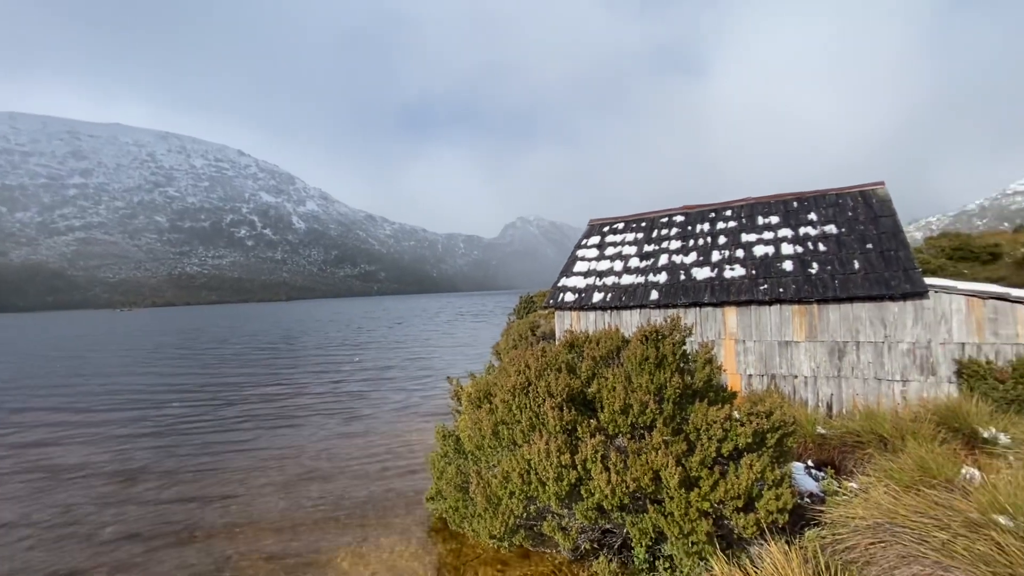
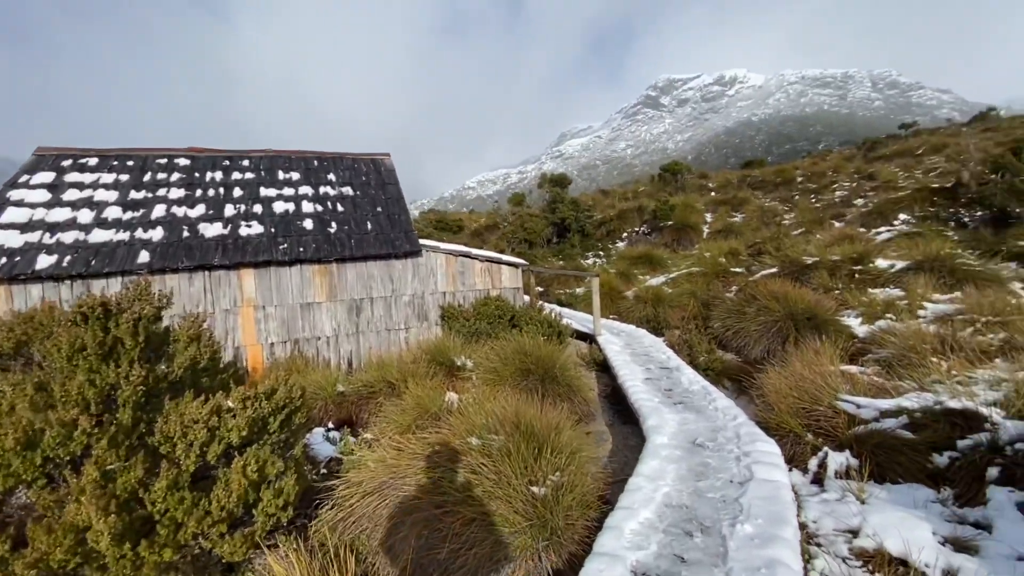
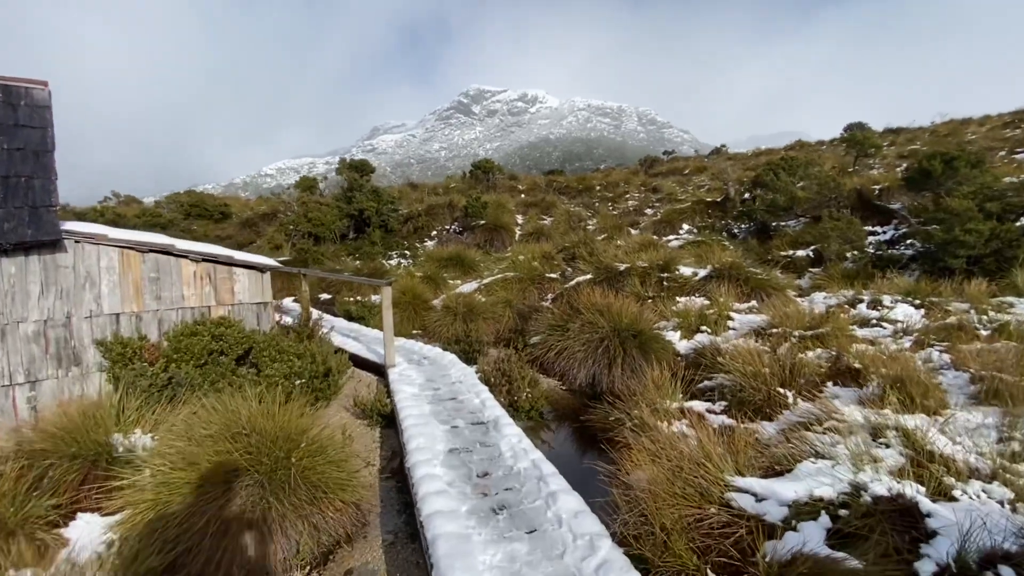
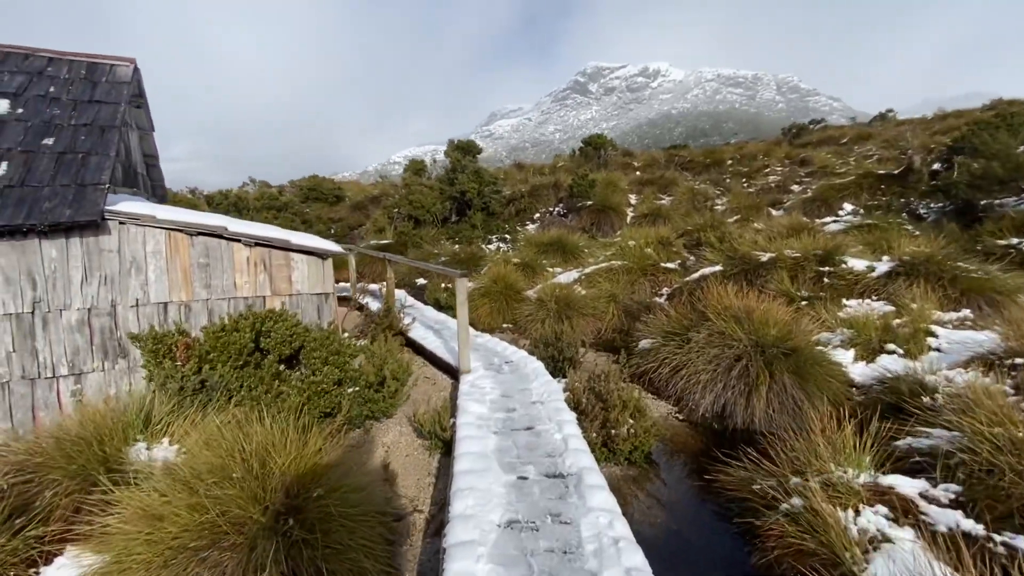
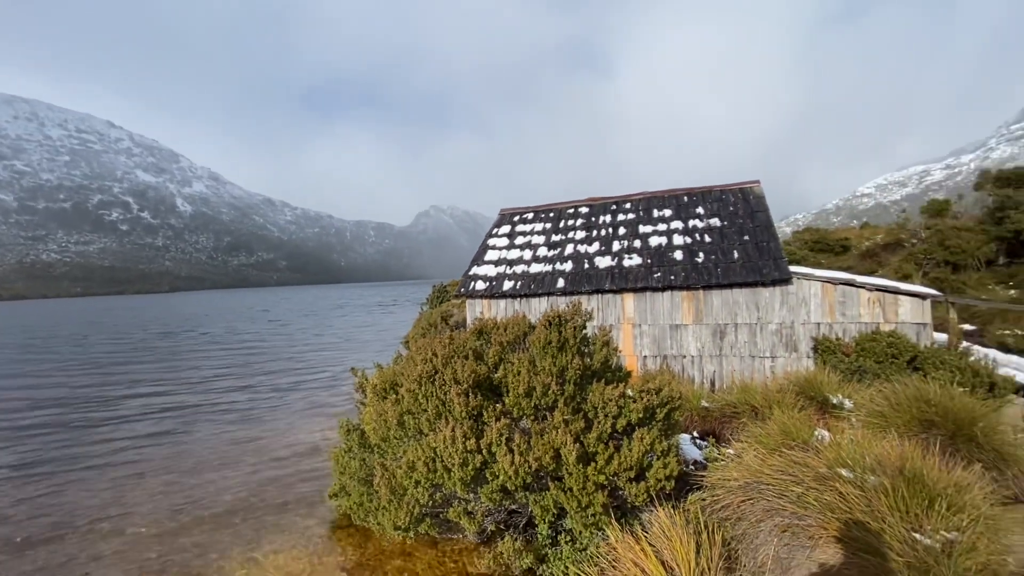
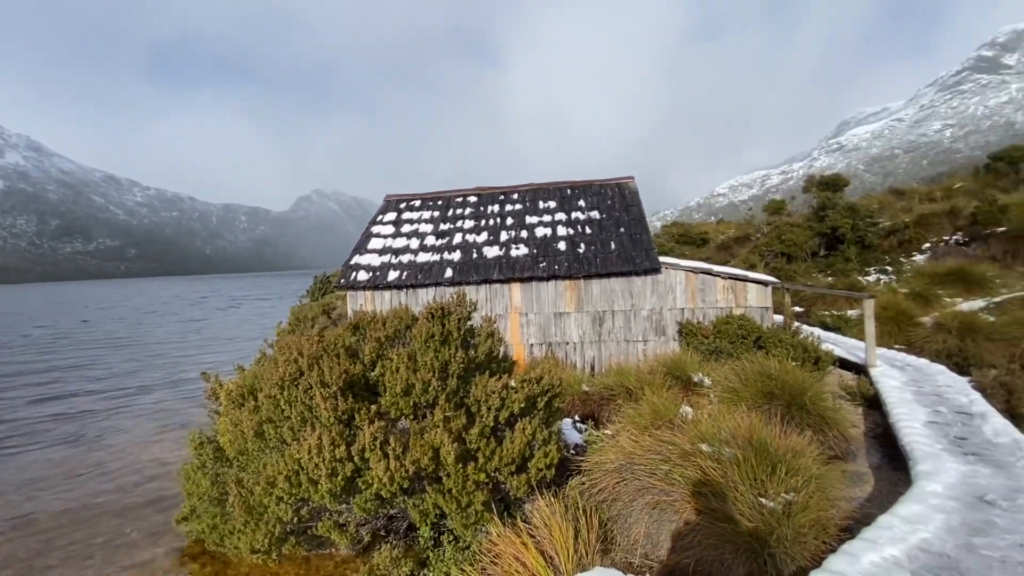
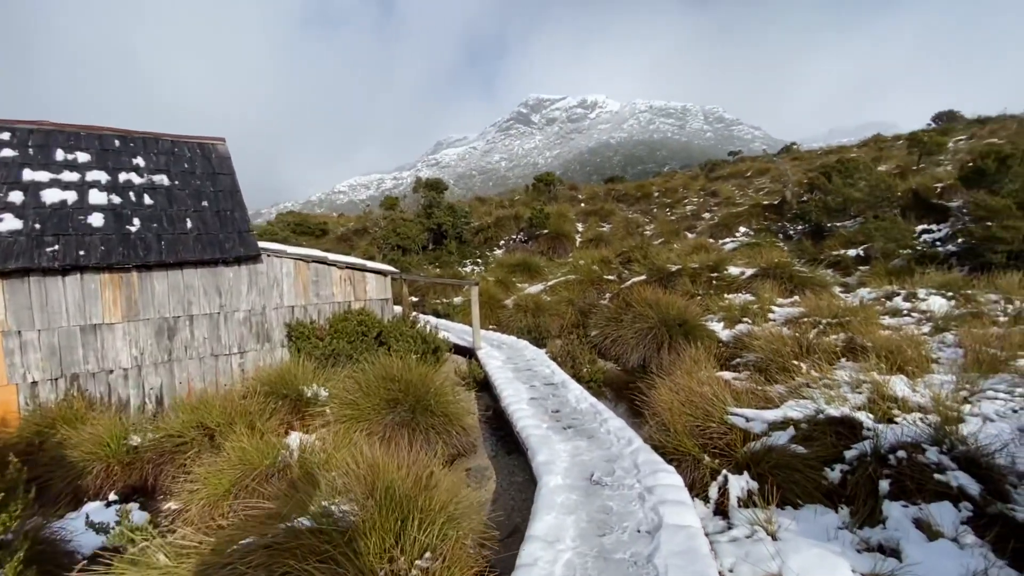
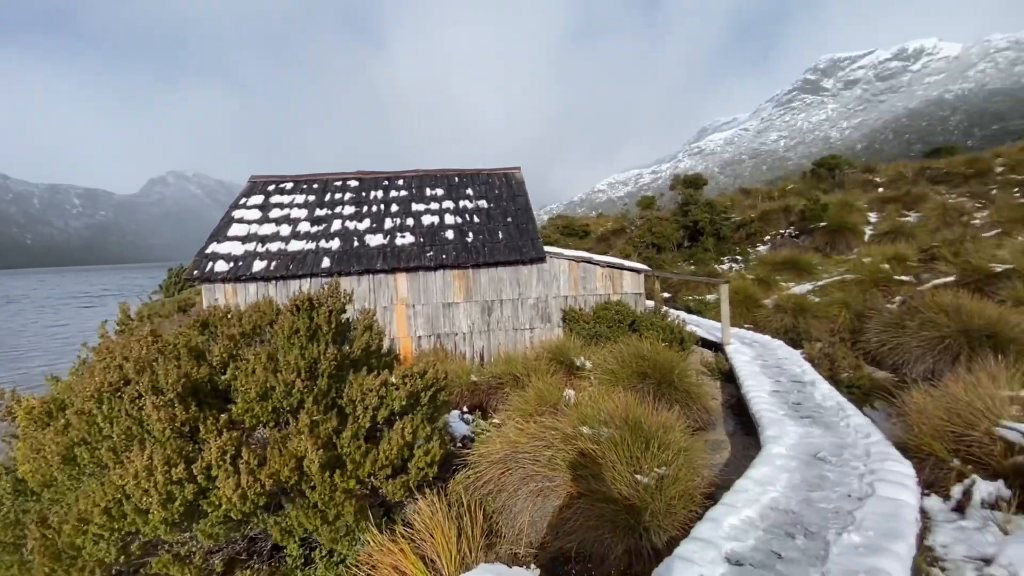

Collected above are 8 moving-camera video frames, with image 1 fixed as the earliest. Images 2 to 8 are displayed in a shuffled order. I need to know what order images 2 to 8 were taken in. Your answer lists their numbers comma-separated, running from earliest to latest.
5, 6, 8, 2, 7, 3, 4
